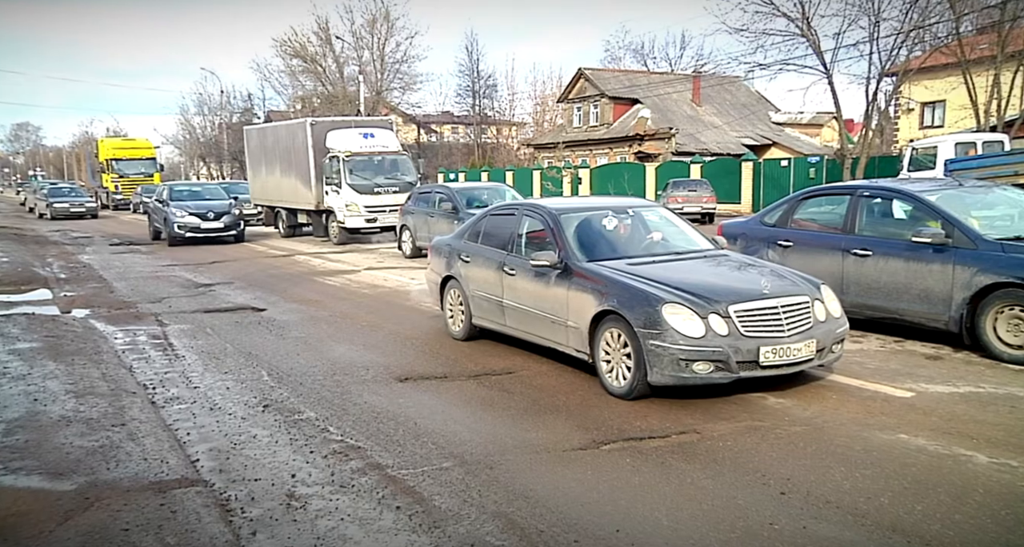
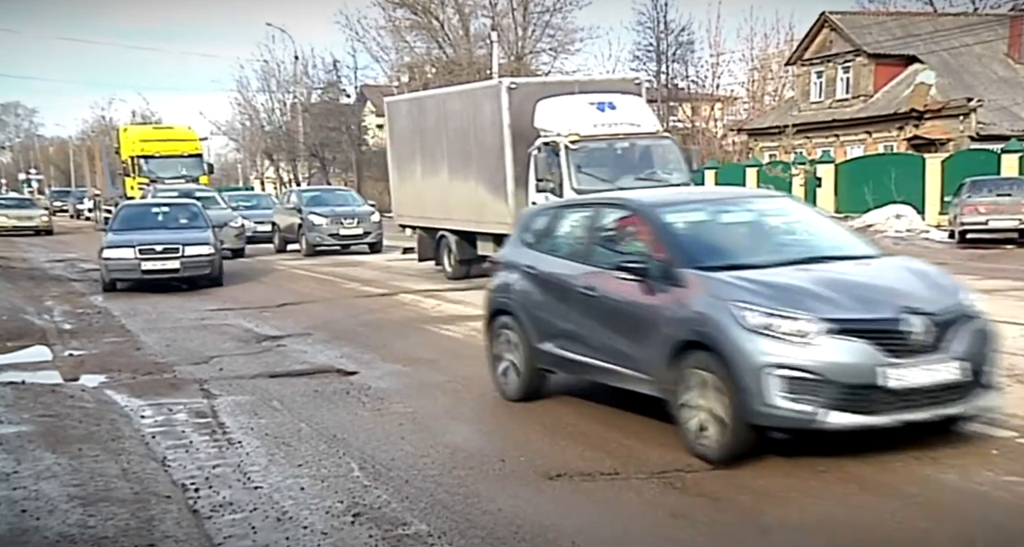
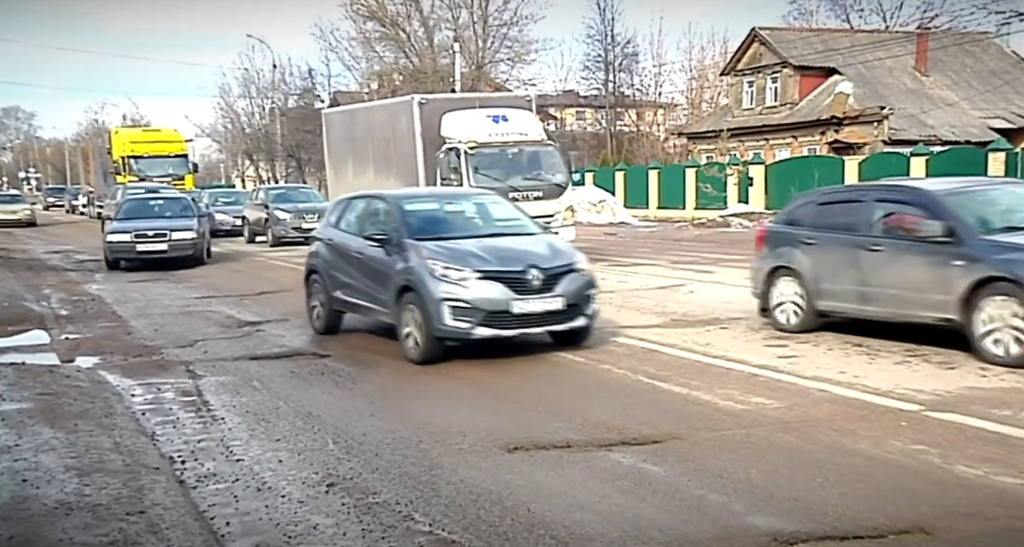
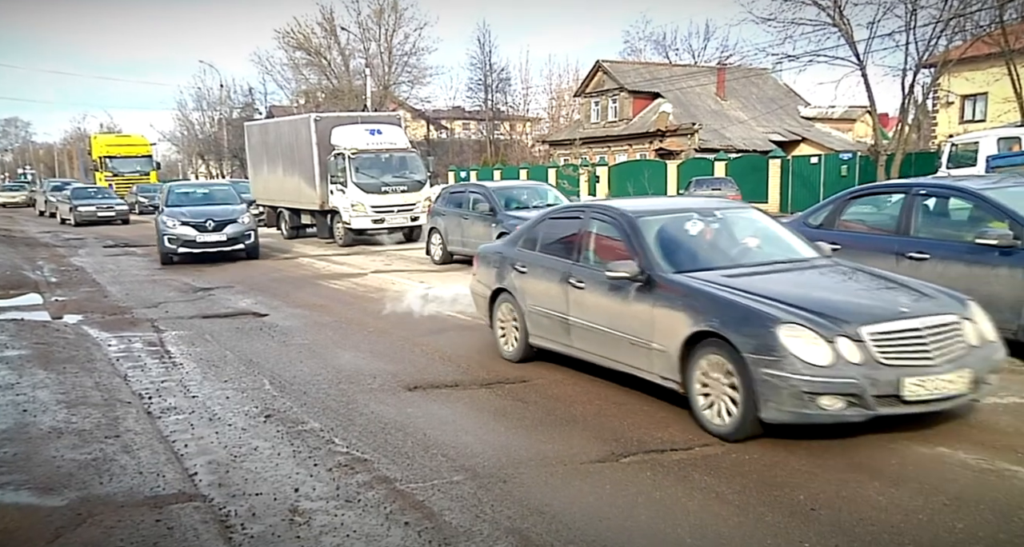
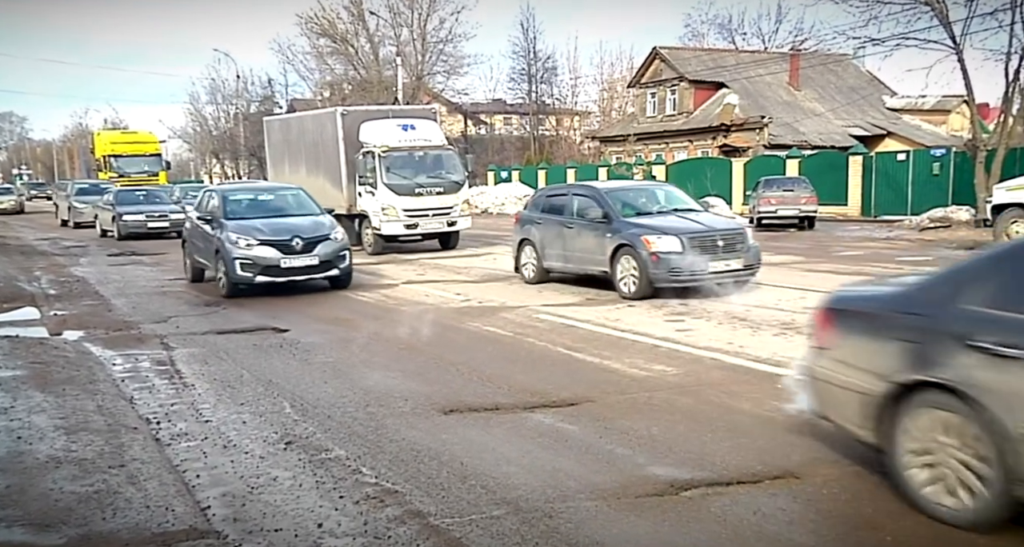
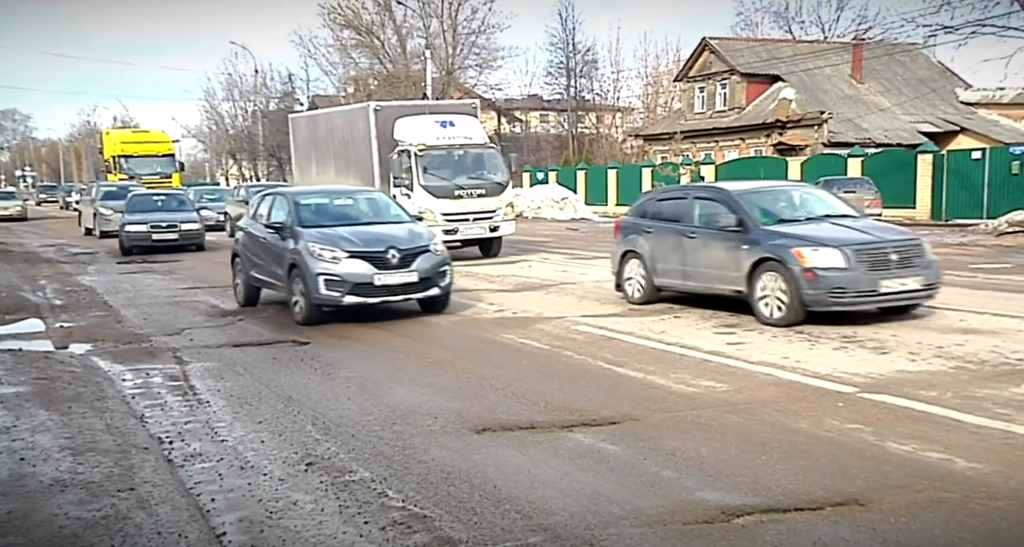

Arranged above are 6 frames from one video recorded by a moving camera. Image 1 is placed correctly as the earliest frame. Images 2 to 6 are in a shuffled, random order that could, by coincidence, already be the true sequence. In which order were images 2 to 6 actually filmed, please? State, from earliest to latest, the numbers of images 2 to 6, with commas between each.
4, 5, 6, 3, 2
